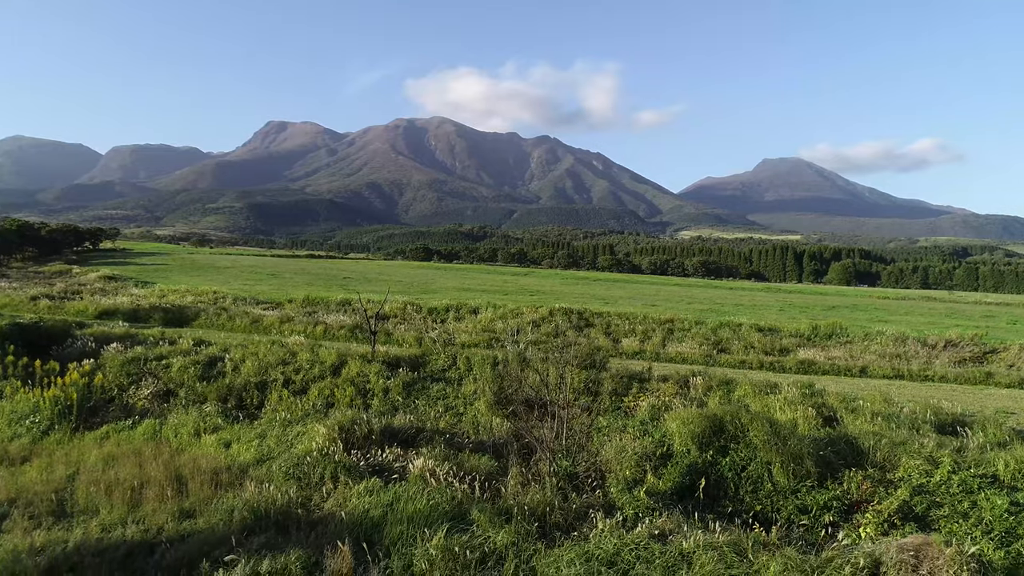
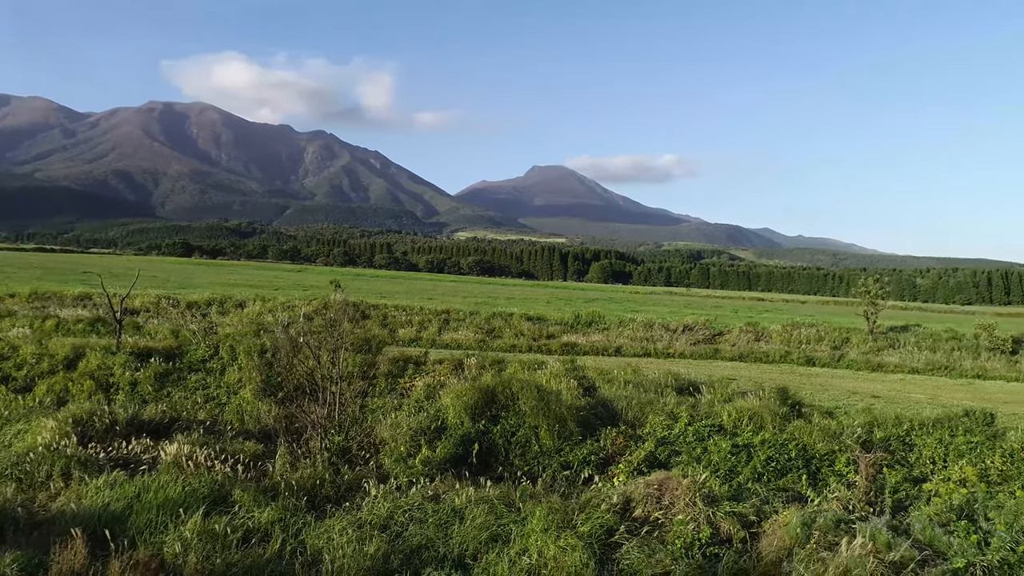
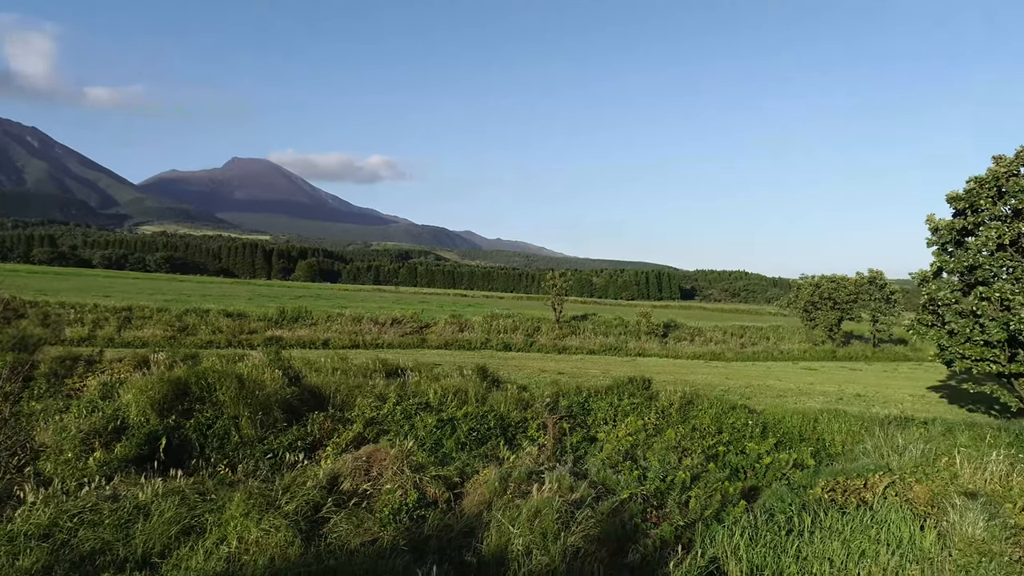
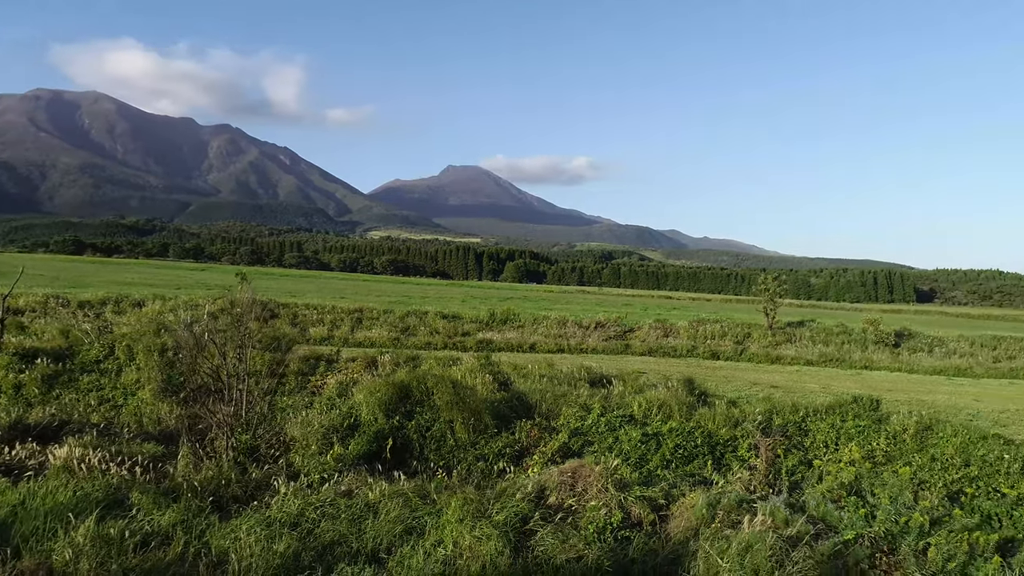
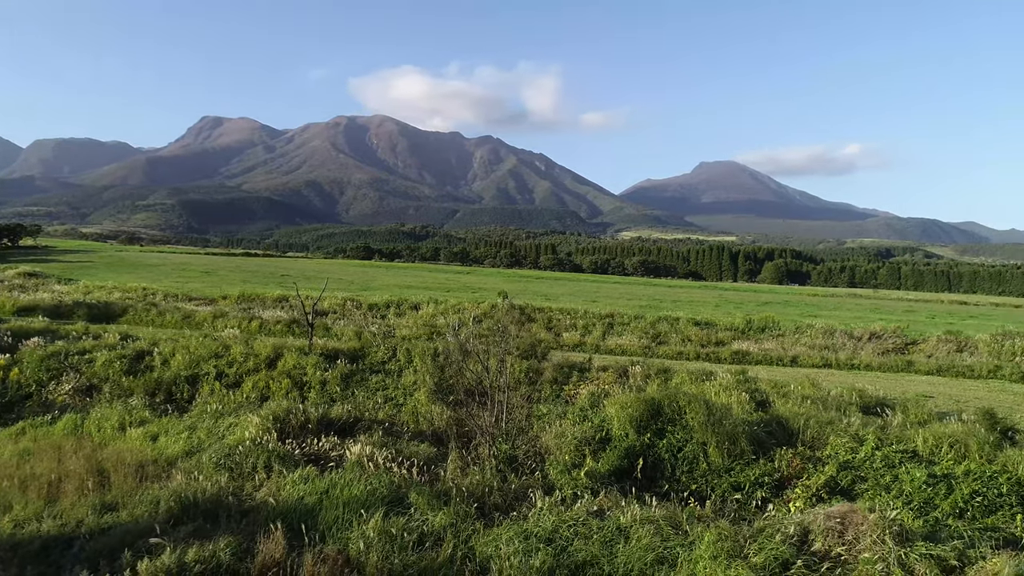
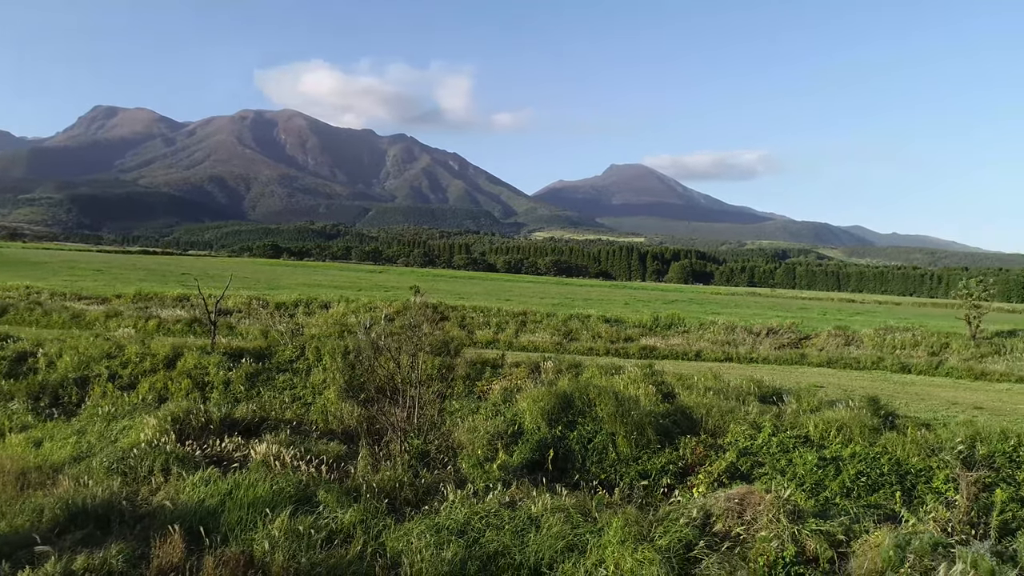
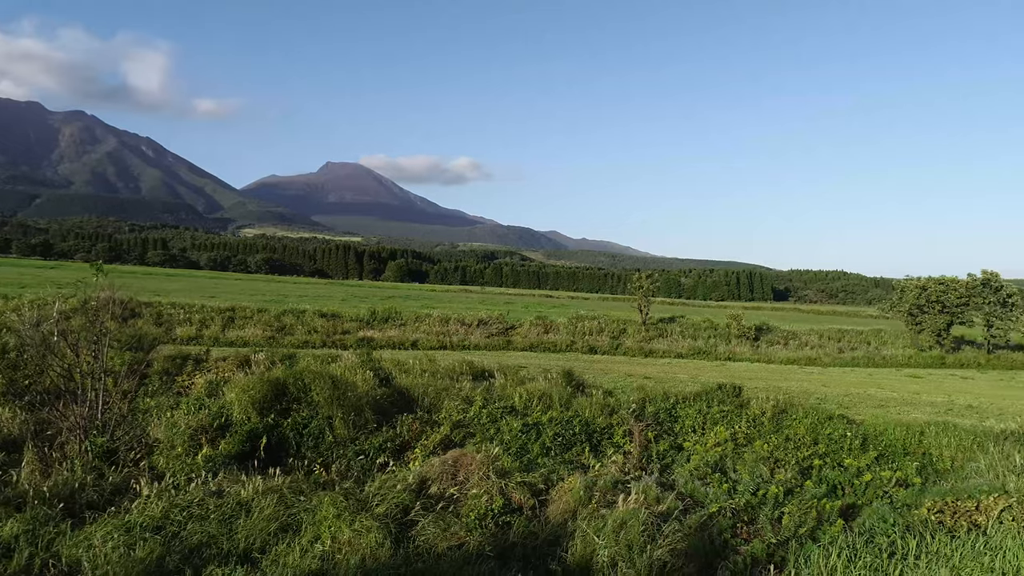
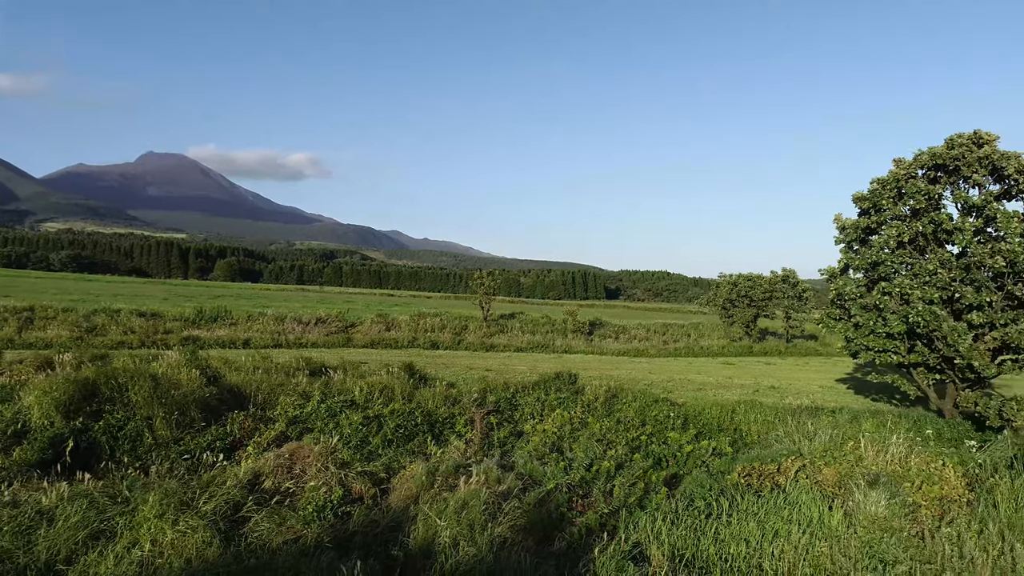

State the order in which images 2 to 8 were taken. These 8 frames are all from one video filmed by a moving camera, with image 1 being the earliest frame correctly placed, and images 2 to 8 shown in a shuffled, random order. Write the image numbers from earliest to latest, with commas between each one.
5, 6, 2, 4, 7, 3, 8
